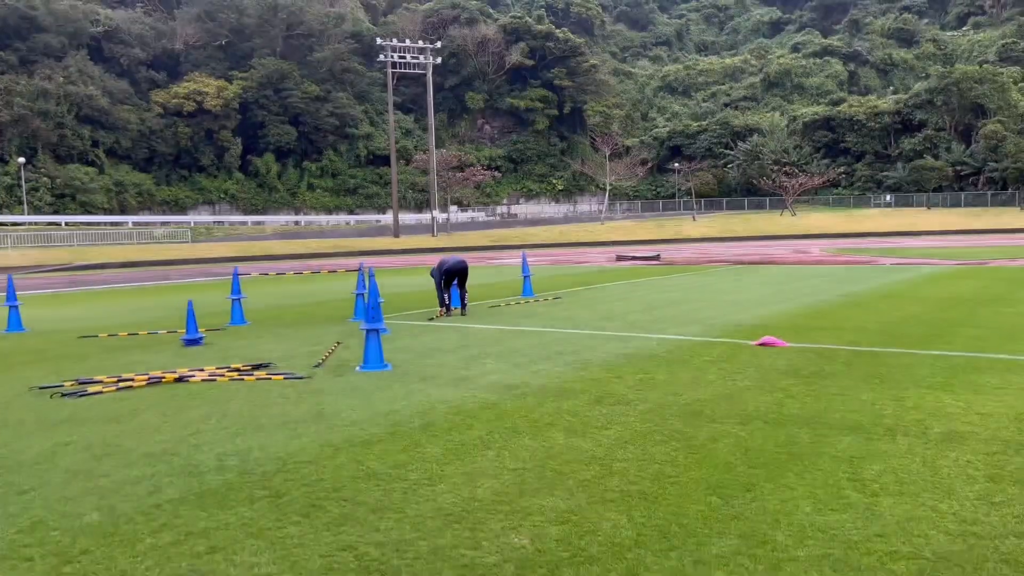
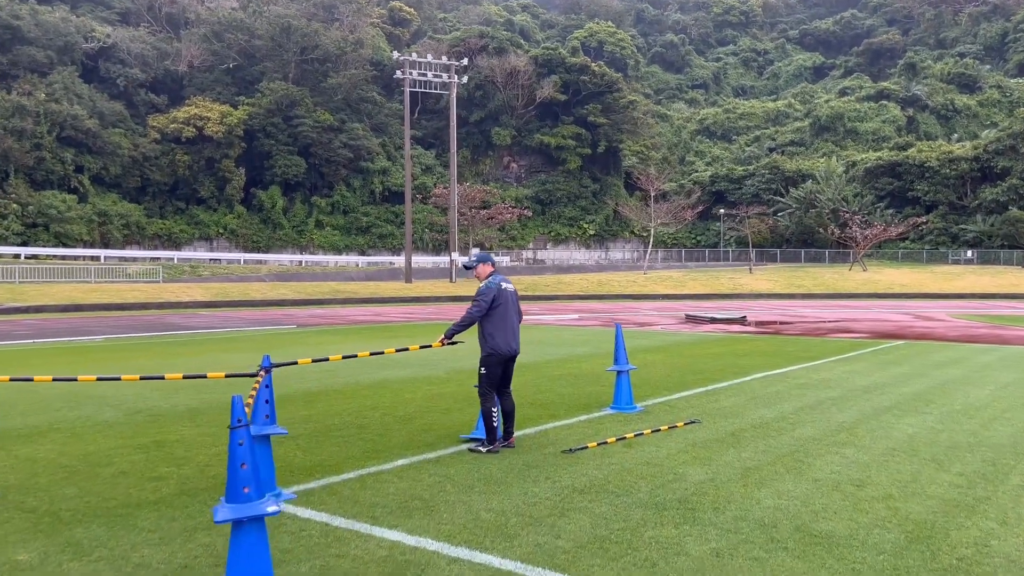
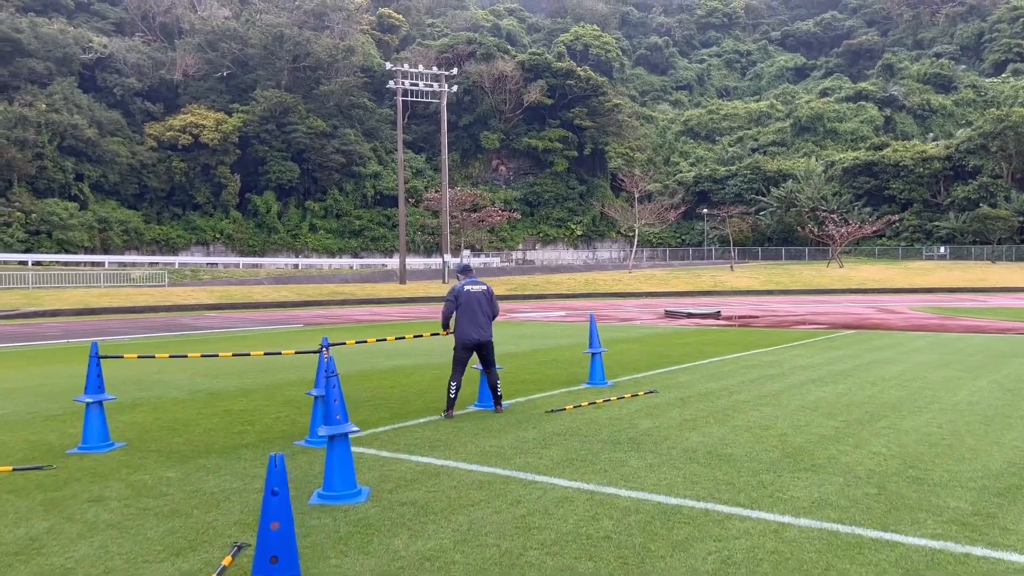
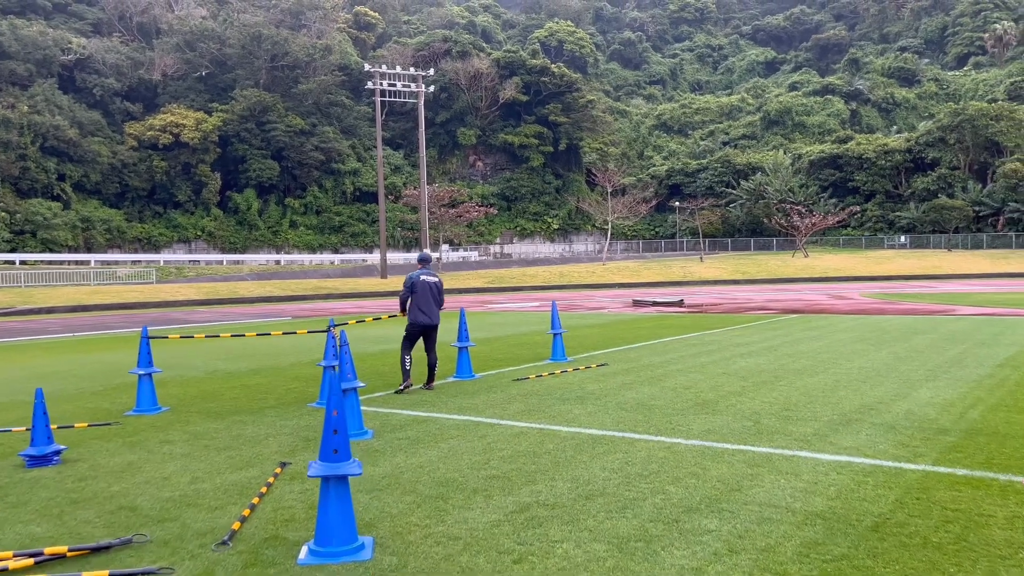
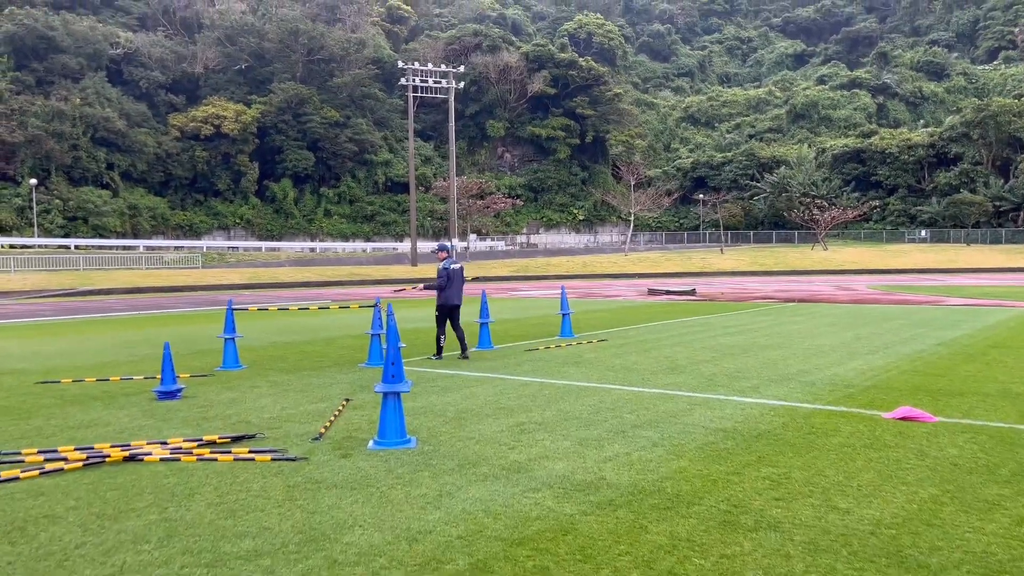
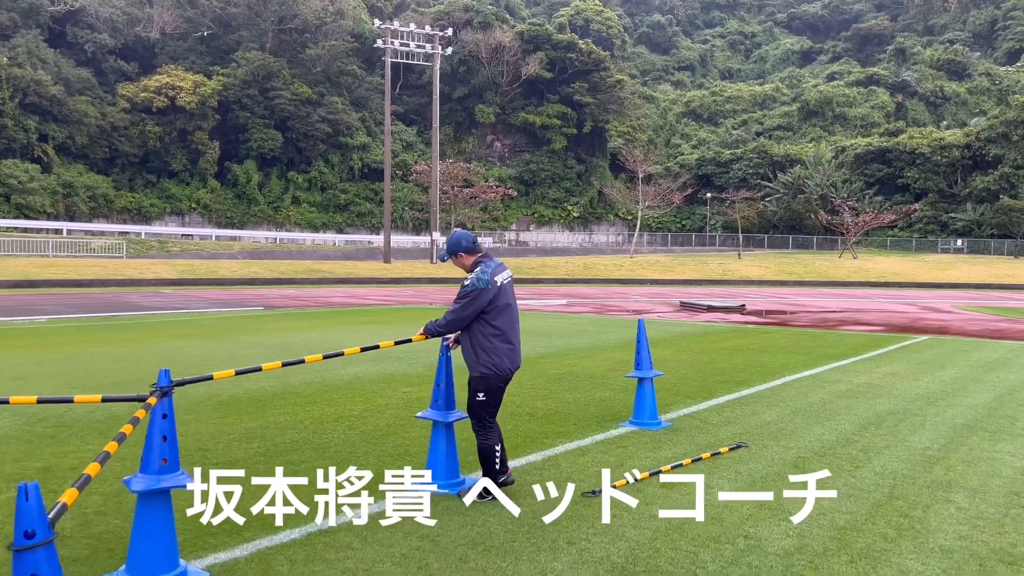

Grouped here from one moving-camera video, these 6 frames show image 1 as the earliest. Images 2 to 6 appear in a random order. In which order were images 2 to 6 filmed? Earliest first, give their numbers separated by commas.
5, 4, 3, 2, 6
